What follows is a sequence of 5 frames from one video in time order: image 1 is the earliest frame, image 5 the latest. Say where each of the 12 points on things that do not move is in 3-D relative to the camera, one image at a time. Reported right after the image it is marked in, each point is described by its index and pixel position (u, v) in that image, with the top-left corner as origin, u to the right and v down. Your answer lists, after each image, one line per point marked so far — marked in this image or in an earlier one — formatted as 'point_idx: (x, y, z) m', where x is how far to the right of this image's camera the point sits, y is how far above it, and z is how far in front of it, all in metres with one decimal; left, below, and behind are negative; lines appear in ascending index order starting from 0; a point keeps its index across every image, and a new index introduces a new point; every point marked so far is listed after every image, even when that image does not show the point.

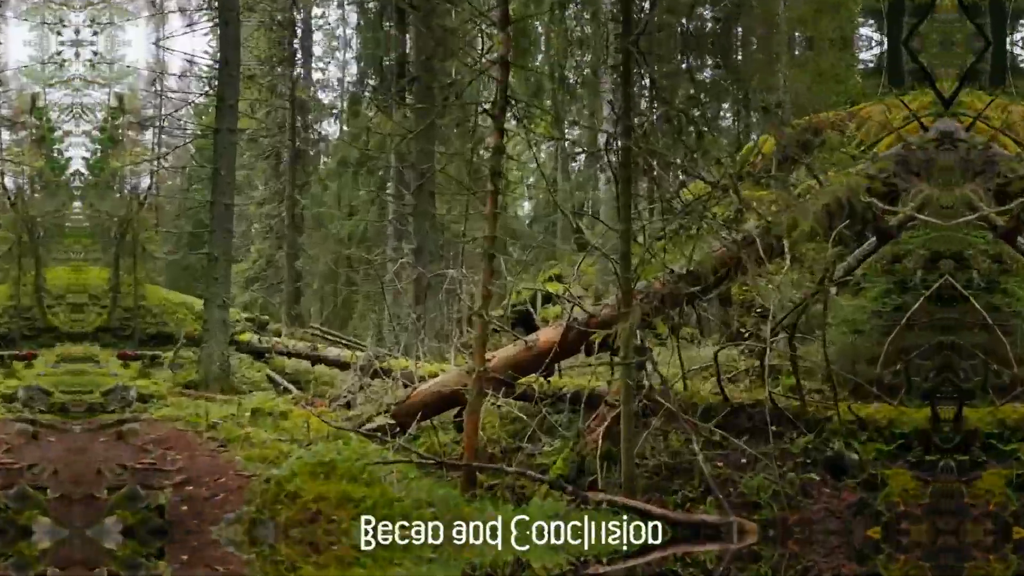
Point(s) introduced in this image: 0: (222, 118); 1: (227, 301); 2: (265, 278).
0: (-2.9, +1.7, +8.8) m
1: (-2.8, -0.1, +8.9) m
2: (-4.6, +0.3, +16.2) m
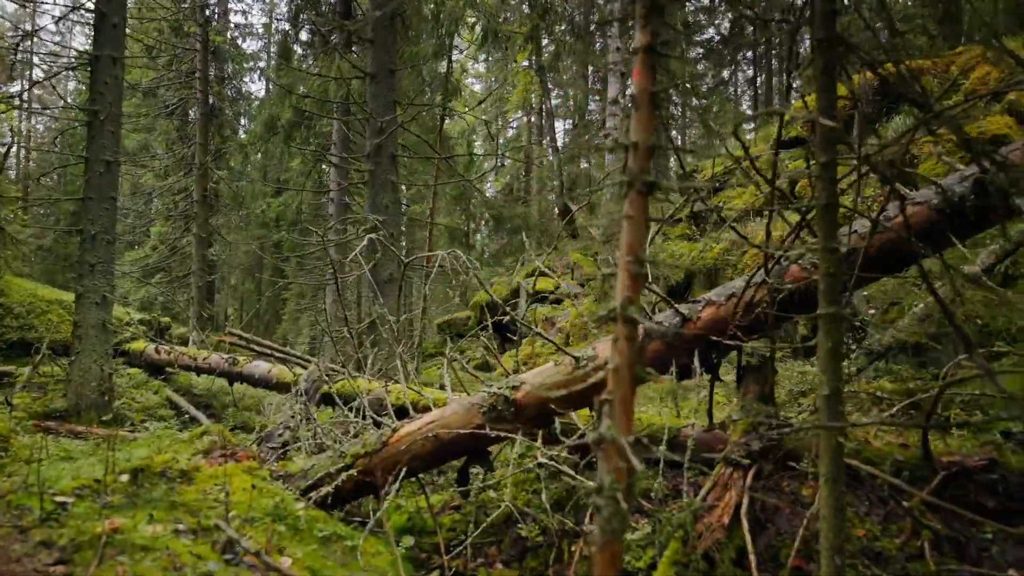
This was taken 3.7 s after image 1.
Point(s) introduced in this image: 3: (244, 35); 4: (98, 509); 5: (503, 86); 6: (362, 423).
0: (-2.9, +1.8, +6.4) m
1: (-2.9, -0.1, +6.4) m
2: (-5.2, +0.3, +13.5) m
3: (-4.2, +3.9, +13.9) m
4: (-1.2, -0.6, +2.6) m
5: (-0.2, +2.9, +12.9) m
6: (-0.7, -0.6, +3.9) m
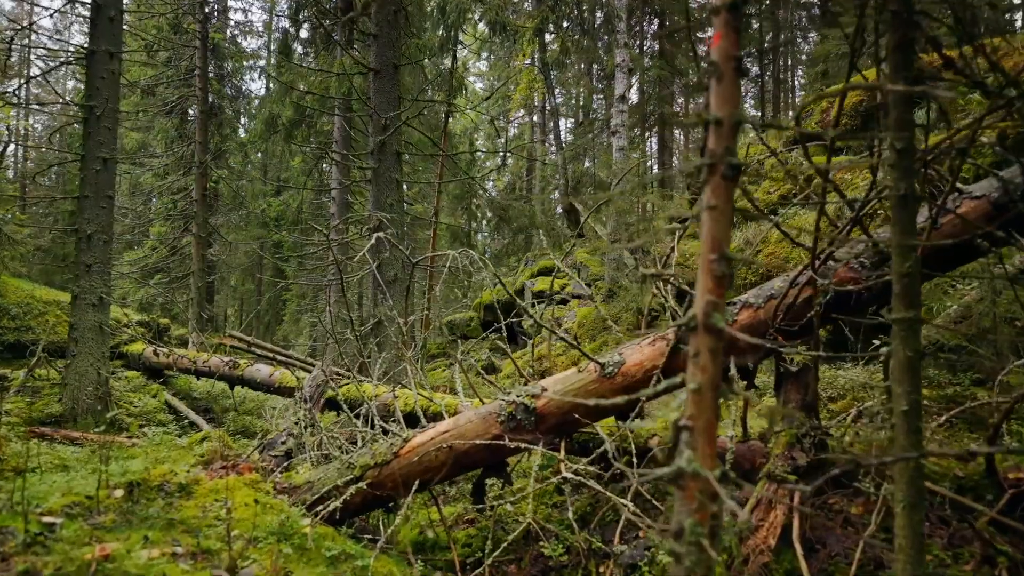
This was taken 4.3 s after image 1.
0: (-2.8, +1.7, +6.2) m
1: (-2.8, -0.1, +6.2) m
2: (-5.2, +0.3, +13.3) m
3: (-4.1, +3.9, +13.7) m
4: (-1.1, -0.7, +2.4) m
5: (-0.1, +2.9, +12.7) m
6: (-0.6, -0.6, +3.7) m
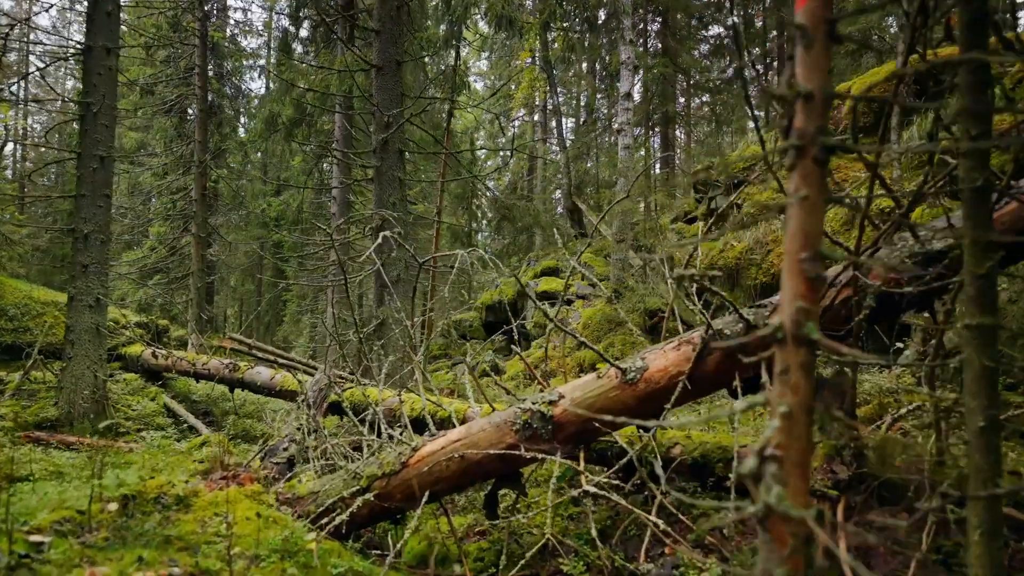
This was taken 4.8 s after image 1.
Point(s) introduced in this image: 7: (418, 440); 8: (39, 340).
0: (-2.8, +1.7, +6.0) m
1: (-2.7, -0.1, +6.0) m
2: (-5.1, +0.2, +13.2) m
3: (-4.1, +3.9, +13.6) m
4: (-1.1, -0.7, +2.2) m
5: (0.0, +2.9, +12.5) m
6: (-0.5, -0.6, +3.6) m
7: (-0.3, -0.6, +3.3) m
8: (-4.4, -0.5, +8.2) m
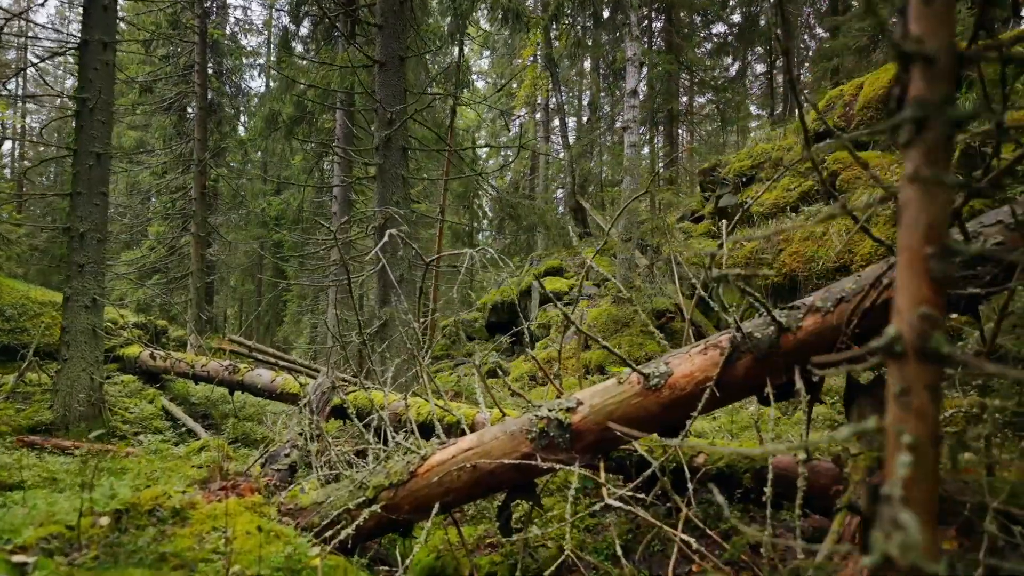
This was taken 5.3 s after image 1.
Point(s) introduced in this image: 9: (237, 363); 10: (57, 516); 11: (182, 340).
0: (-2.7, +1.7, +5.8) m
1: (-2.7, -0.1, +5.8) m
2: (-5.1, +0.2, +13.0) m
3: (-4.0, +3.9, +13.4) m
4: (-1.0, -0.7, +2.0) m
5: (0.0, +2.9, +12.4) m
6: (-0.5, -0.6, +3.4) m
7: (-0.3, -0.6, +3.1) m
8: (-4.3, -0.5, +8.1) m
9: (-2.3, -0.6, +7.5) m
10: (-1.3, -0.6, +2.5) m
11: (-4.1, -0.6, +11.1) m
